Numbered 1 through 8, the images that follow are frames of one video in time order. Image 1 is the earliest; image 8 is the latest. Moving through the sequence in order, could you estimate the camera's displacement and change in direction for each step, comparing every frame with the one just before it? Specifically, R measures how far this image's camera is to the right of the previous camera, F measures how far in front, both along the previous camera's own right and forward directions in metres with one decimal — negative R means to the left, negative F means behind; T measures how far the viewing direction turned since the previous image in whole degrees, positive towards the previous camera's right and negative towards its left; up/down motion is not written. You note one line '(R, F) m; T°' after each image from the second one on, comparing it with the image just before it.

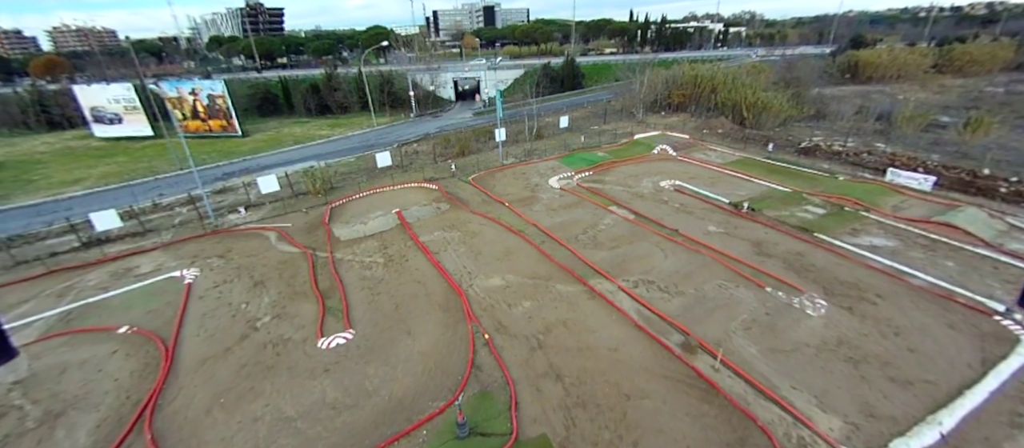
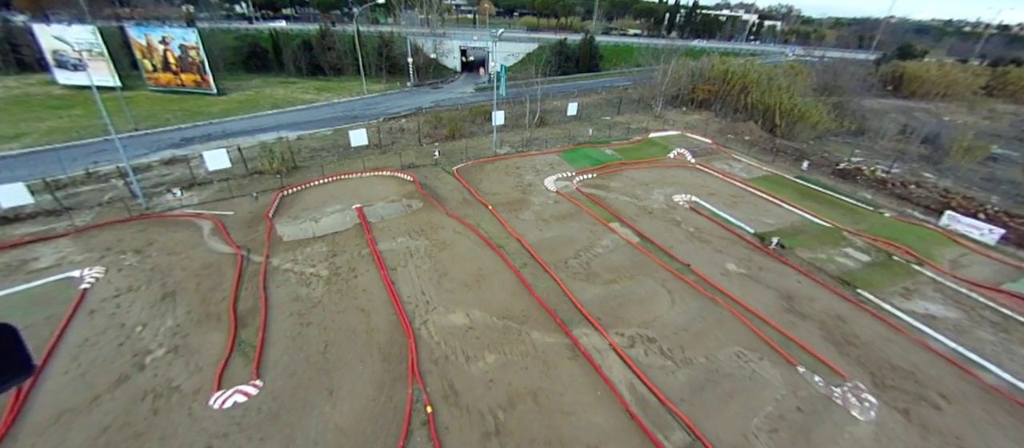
(+0.7, +2.7) m; 0°
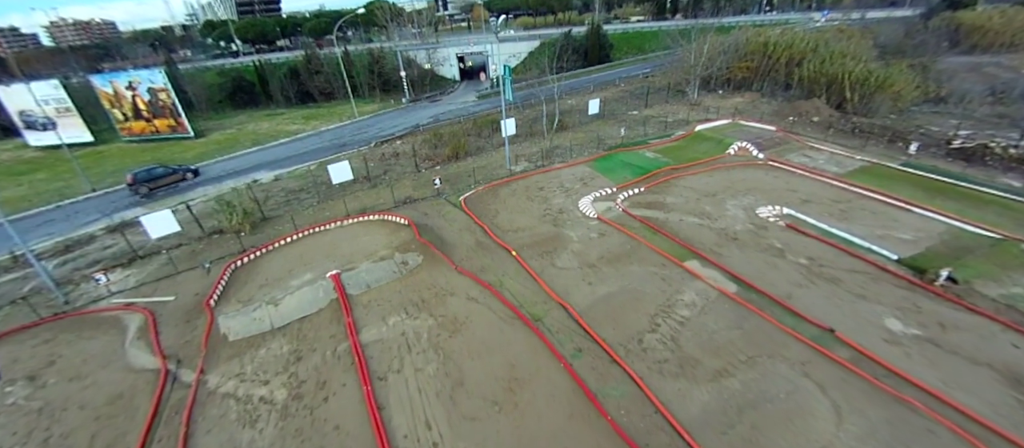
(-0.4, +4.1) m; -2°
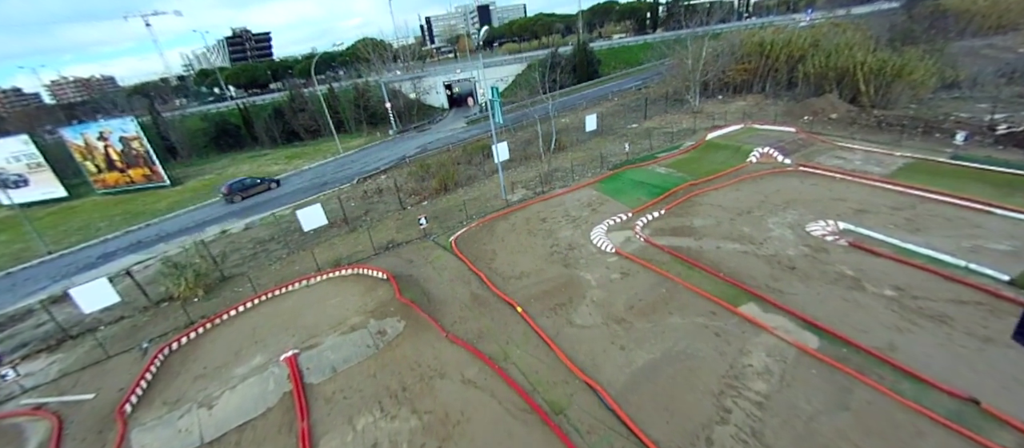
(0.0, +2.2) m; 0°
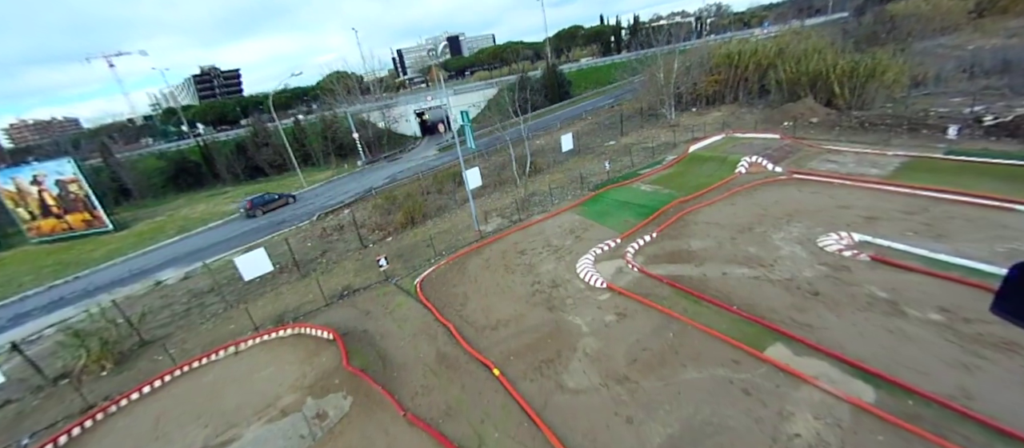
(+0.3, +1.6) m; +3°
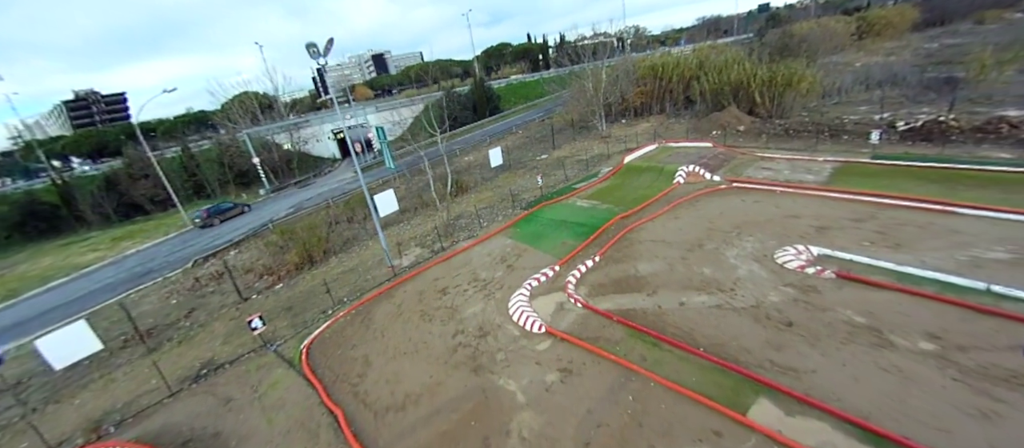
(+0.6, +2.0) m; +9°
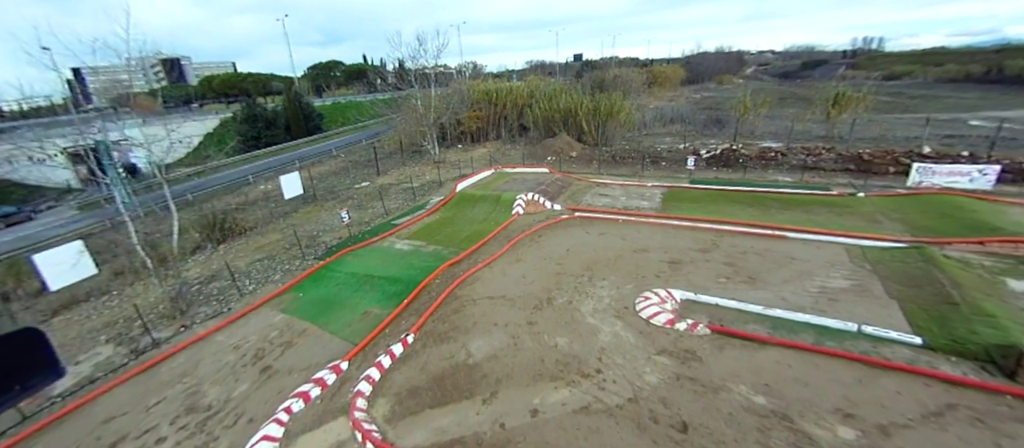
(+1.5, +3.1) m; +22°
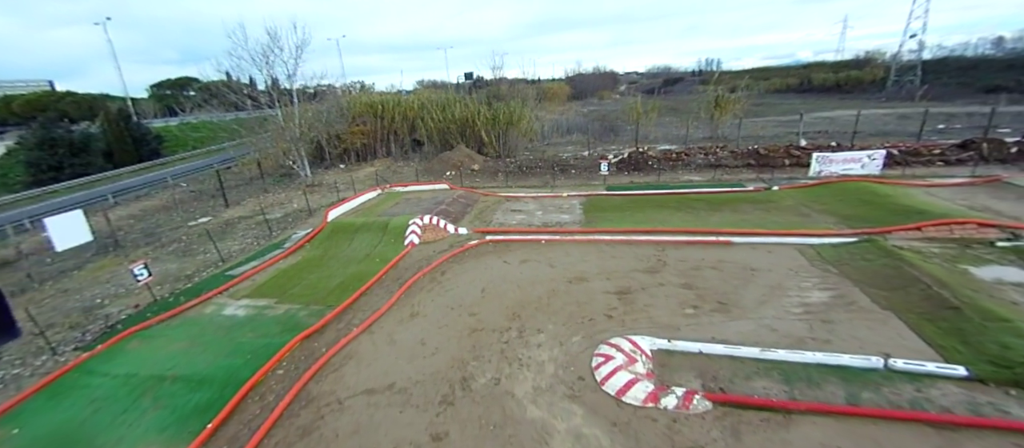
(+0.3, +2.4) m; +14°
